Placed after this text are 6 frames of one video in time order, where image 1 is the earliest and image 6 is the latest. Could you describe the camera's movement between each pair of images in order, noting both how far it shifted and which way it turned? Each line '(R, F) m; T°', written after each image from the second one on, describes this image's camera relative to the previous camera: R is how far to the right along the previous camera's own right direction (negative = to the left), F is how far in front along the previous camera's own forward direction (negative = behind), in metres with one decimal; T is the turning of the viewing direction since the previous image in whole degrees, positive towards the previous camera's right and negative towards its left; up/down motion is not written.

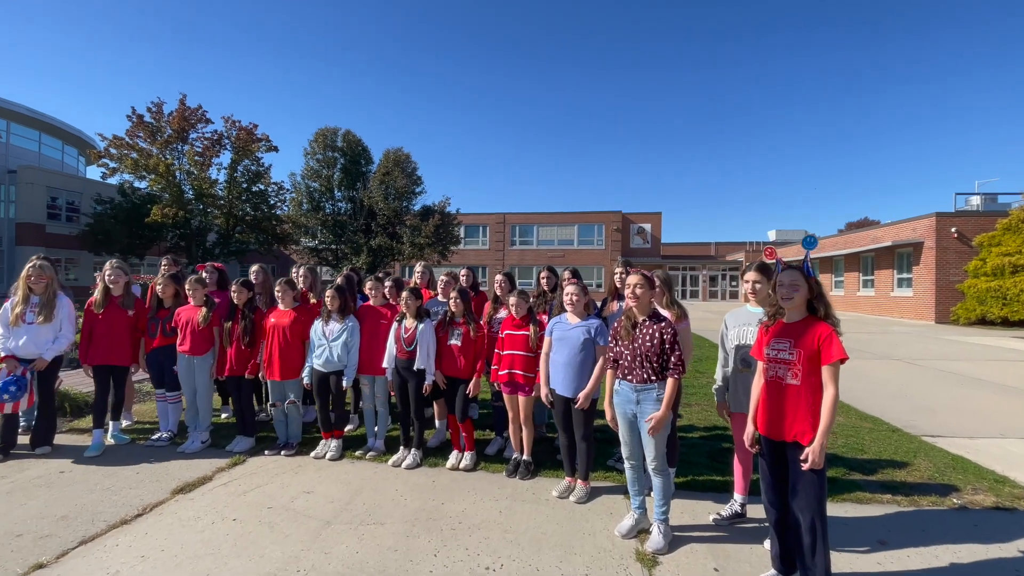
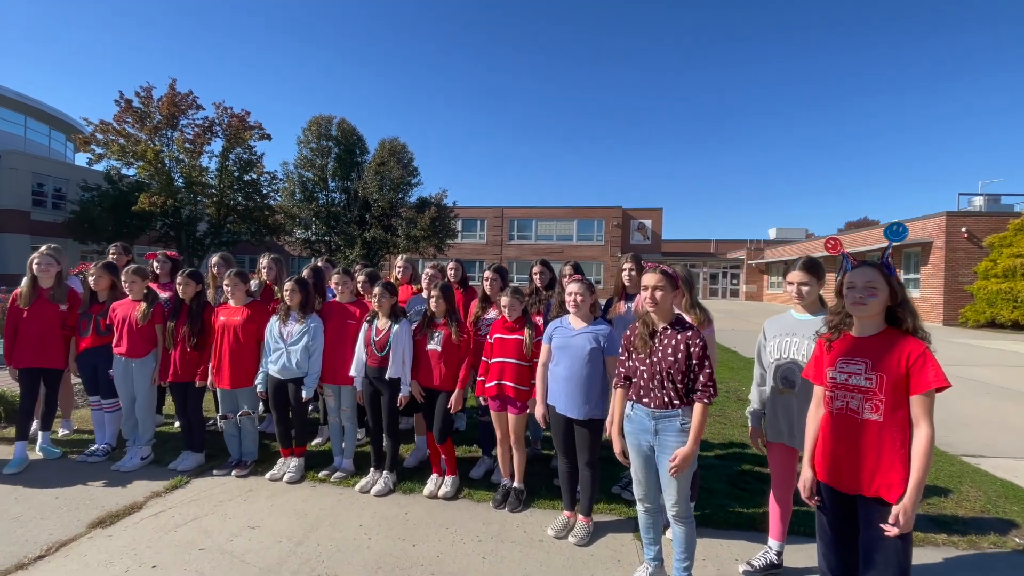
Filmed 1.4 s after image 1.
(+0.1, +0.7) m; 0°
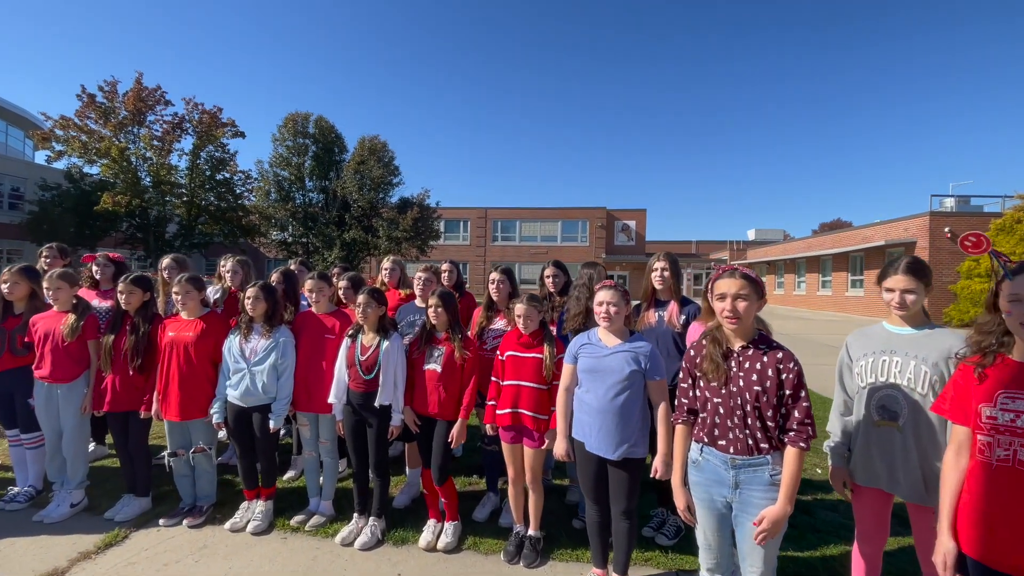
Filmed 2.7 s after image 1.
(-0.2, +0.7) m; +2°
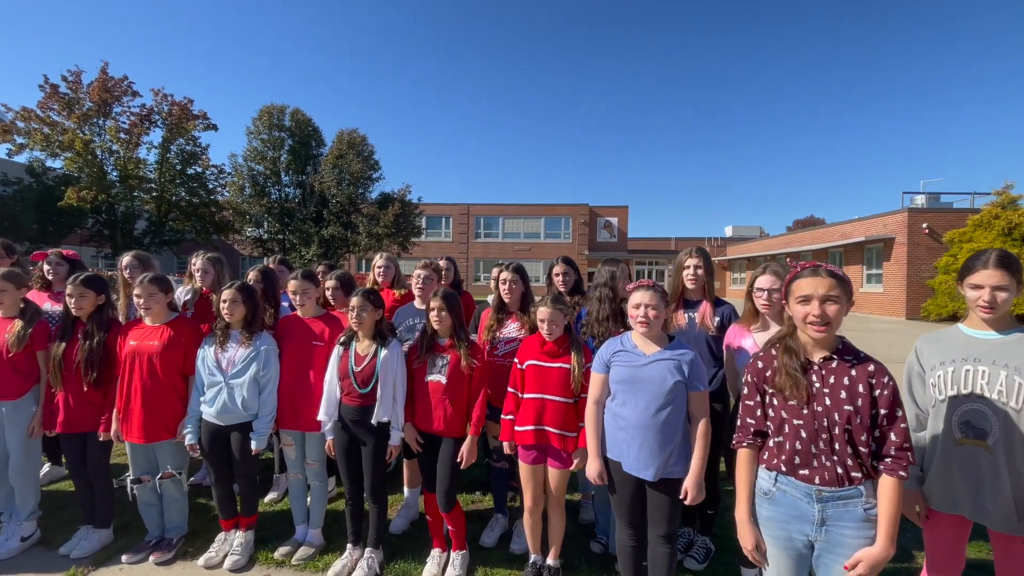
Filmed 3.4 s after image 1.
(-0.2, +0.4) m; +2°
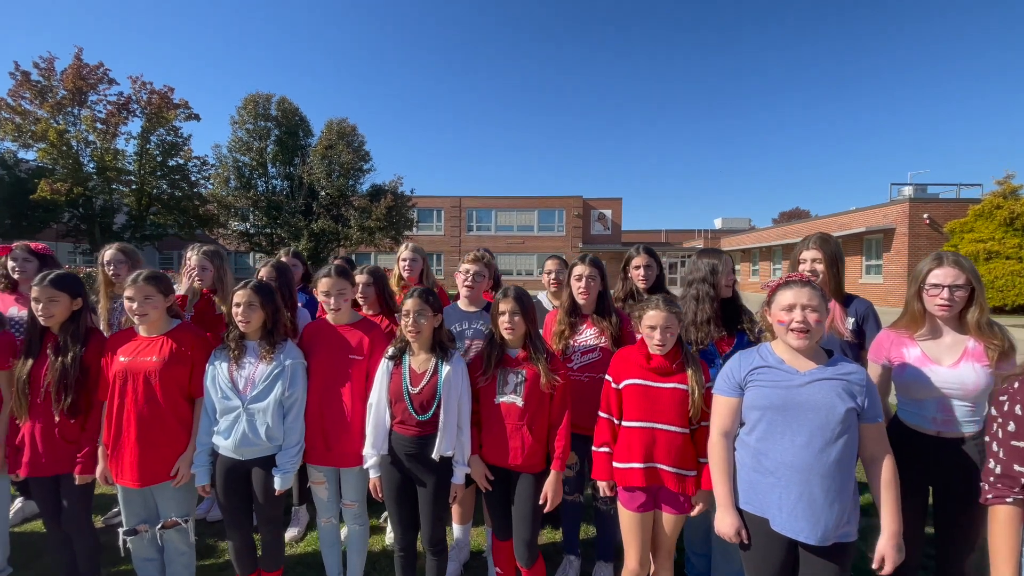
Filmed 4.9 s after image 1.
(-0.5, +0.6) m; +1°
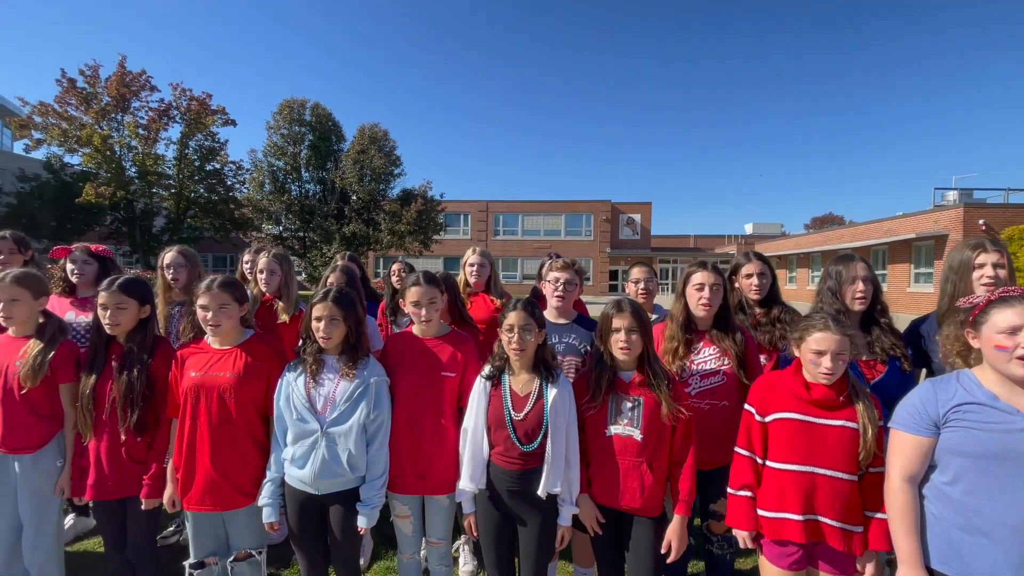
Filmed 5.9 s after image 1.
(-0.4, +0.3) m; -3°
